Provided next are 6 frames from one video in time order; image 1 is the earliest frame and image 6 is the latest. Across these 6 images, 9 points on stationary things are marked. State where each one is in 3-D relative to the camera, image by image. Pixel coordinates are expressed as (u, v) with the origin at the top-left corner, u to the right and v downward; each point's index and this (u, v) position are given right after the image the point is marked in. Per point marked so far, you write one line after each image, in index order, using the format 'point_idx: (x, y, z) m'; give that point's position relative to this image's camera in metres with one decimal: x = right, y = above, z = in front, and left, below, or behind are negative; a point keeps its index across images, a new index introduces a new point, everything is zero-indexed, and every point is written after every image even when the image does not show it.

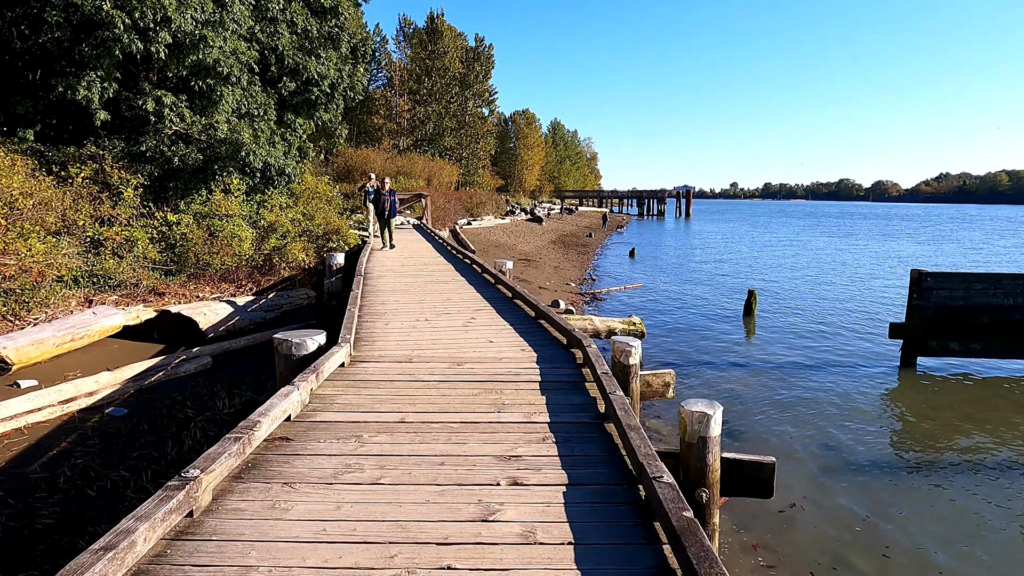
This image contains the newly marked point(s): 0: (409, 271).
0: (-1.3, +0.2, +8.7) m
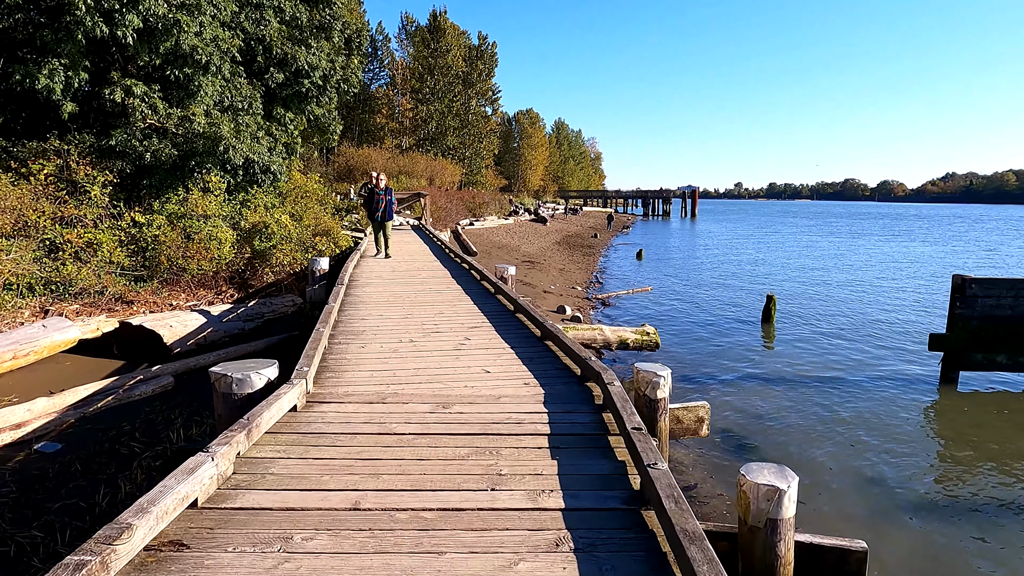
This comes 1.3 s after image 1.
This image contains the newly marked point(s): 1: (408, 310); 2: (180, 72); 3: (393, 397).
0: (-1.3, +0.1, +7.8) m
1: (-0.9, -0.2, +6.0) m
2: (-5.2, +3.4, +10.5) m
3: (-0.6, -0.6, +3.5) m
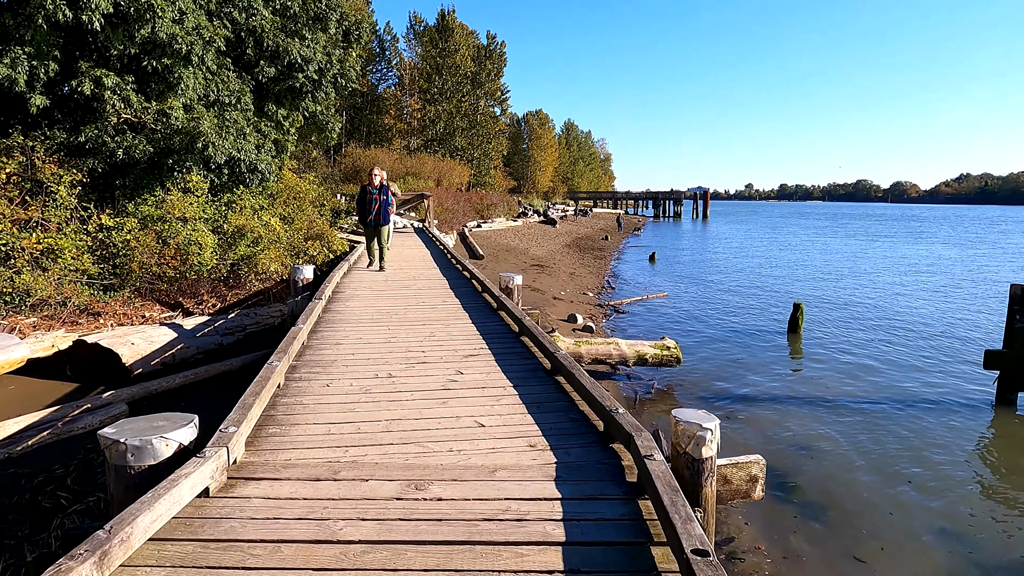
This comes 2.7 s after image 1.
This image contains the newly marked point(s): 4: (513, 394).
0: (-1.3, 0.0, +6.9) m
1: (-0.9, -0.3, +5.1) m
2: (-5.1, +3.3, +9.6) m
3: (-0.6, -0.7, +2.5) m
4: (0.0, -0.6, +3.5) m
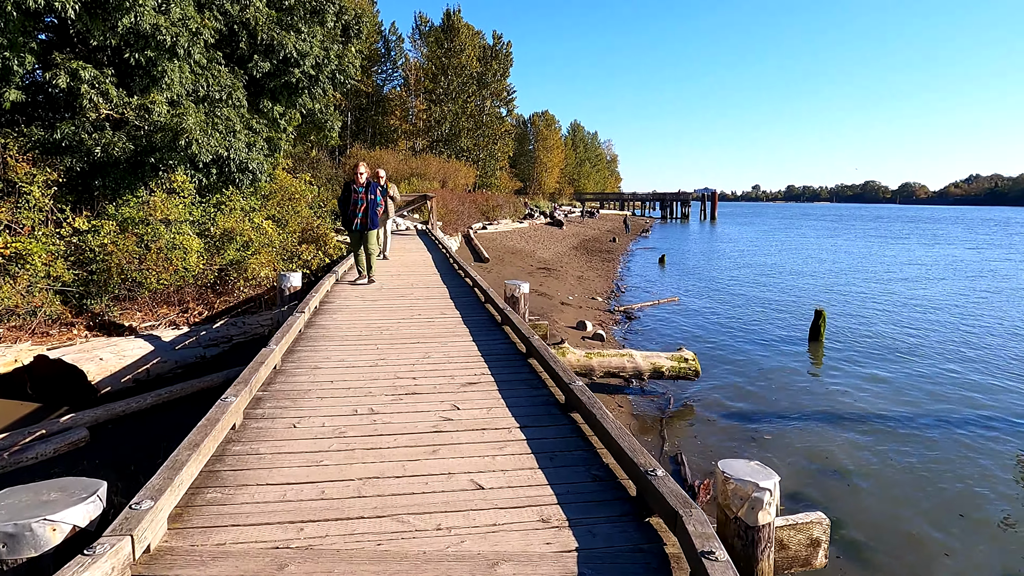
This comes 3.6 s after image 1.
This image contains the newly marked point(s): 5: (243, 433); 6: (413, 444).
0: (-1.2, -0.1, +6.3) m
1: (-0.9, -0.4, +4.4) m
2: (-5.0, +3.2, +9.0) m
3: (-0.6, -0.8, +1.9) m
4: (0.0, -0.6, +2.9) m
5: (-1.2, -0.6, +2.9) m
6: (-0.4, -0.7, +2.8) m
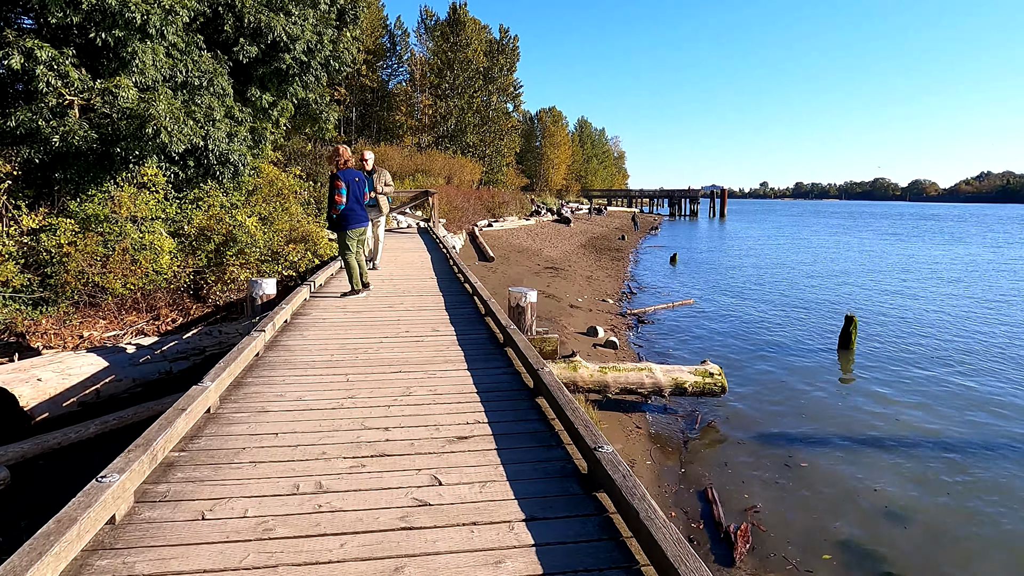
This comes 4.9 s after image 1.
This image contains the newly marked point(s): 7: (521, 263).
0: (-1.2, -0.2, +5.4) m
1: (-0.8, -0.5, +3.6) m
2: (-5.0, +3.1, +8.2) m
3: (-0.6, -0.9, +1.0) m
4: (0.0, -0.7, +2.0) m
5: (-1.2, -0.7, +2.0) m
6: (-0.4, -0.8, +1.9) m
7: (+0.2, +0.7, +19.2) m
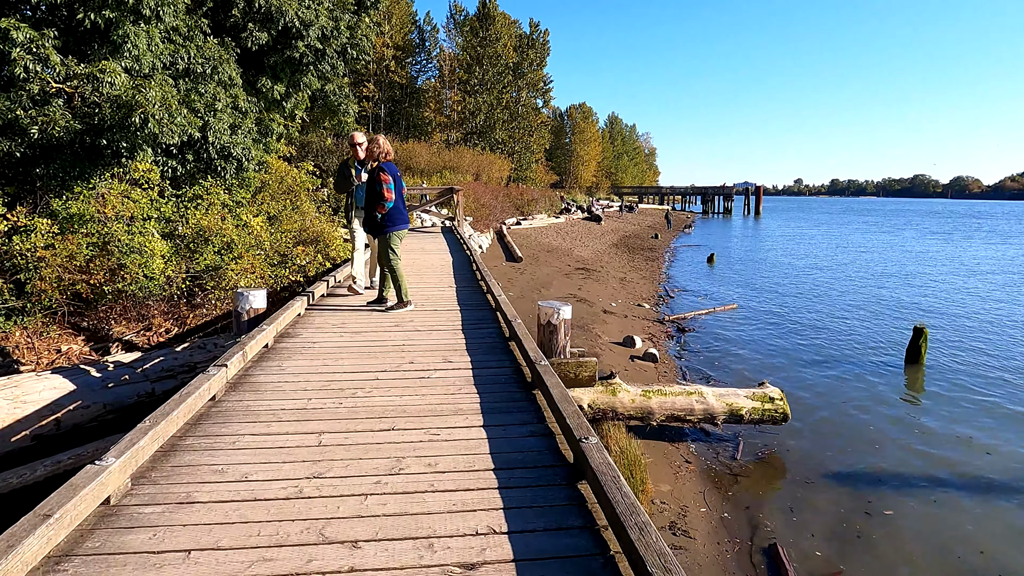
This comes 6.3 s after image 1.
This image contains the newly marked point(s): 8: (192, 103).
0: (-1.0, -0.3, +4.5) m
1: (-0.7, -0.6, +2.6) m
2: (-4.6, +3.0, +7.4) m
3: (-0.6, -1.0, +0.1) m
4: (+0.1, -0.9, +1.0) m
5: (-1.1, -0.8, +1.1) m
6: (-0.4, -0.9, +1.0) m
7: (+1.0, +0.6, +18.2) m
8: (-4.0, +2.3, +8.4) m
